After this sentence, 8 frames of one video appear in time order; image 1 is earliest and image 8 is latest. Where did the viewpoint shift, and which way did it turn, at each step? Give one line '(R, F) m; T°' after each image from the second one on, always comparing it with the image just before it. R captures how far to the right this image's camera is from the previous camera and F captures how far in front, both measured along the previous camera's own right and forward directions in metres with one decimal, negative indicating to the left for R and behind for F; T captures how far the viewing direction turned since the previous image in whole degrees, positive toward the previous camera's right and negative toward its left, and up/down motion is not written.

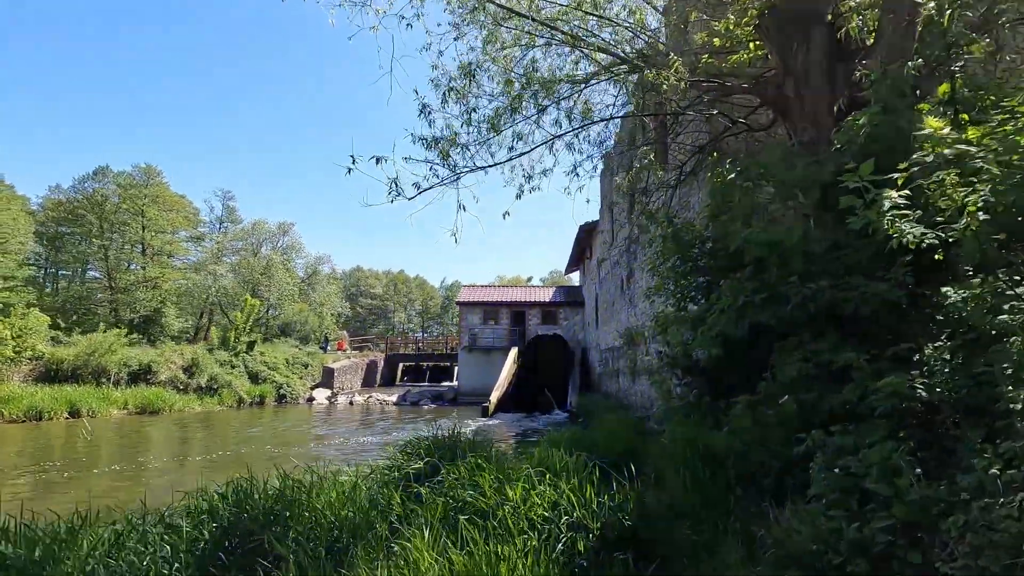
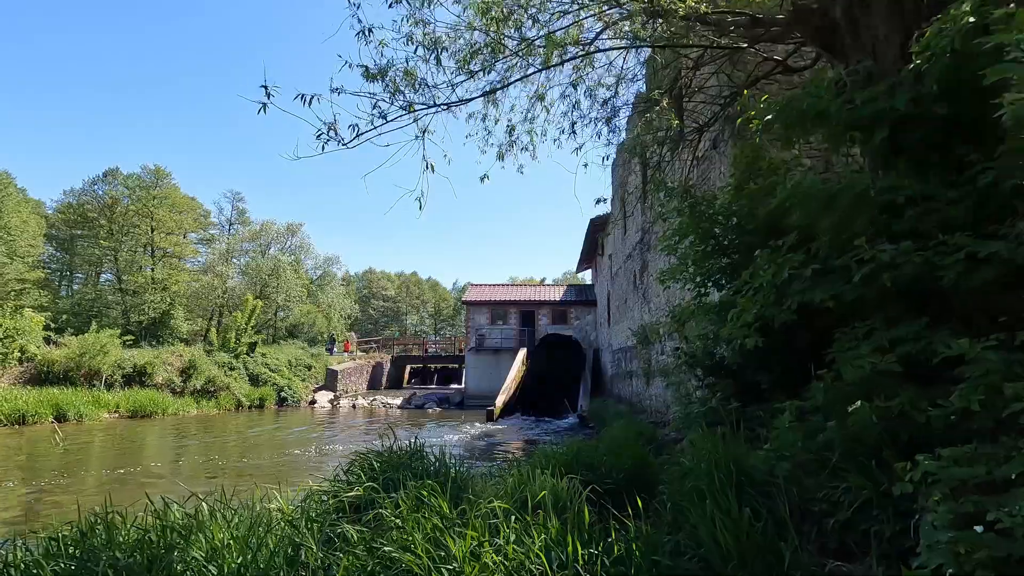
(+0.2, +0.8) m; -2°
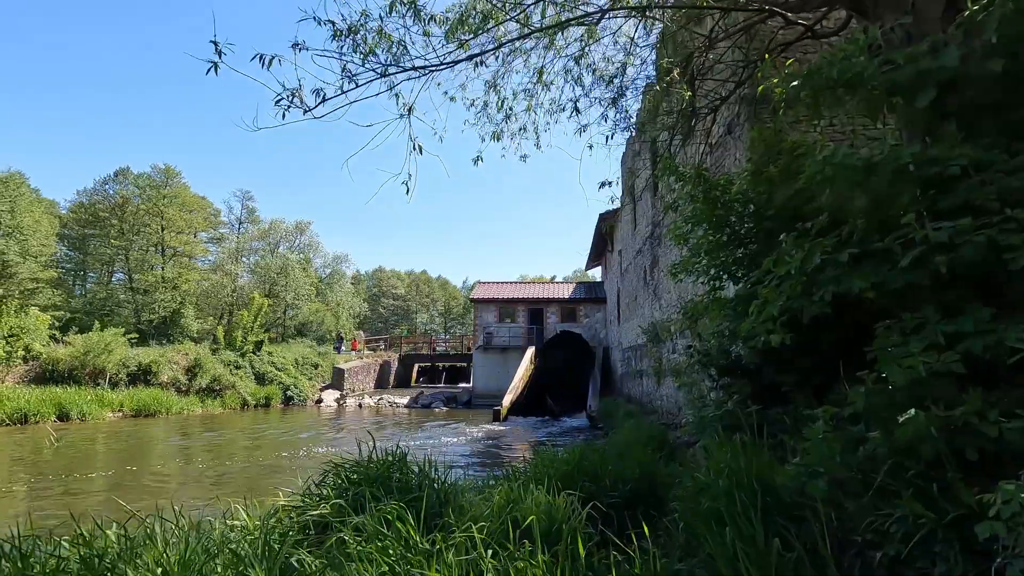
(+0.1, +0.3) m; -1°
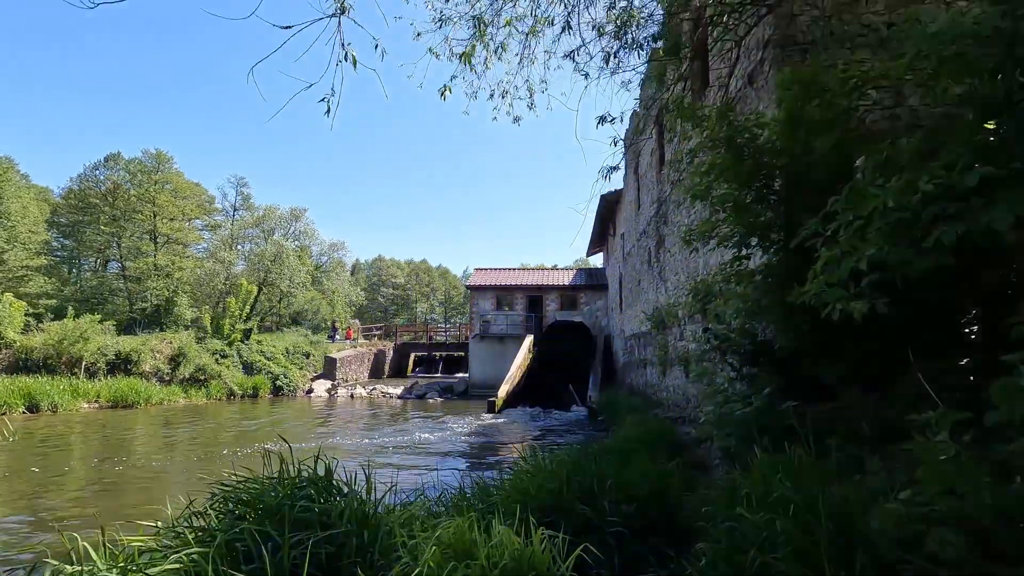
(+0.1, +0.8) m; 0°
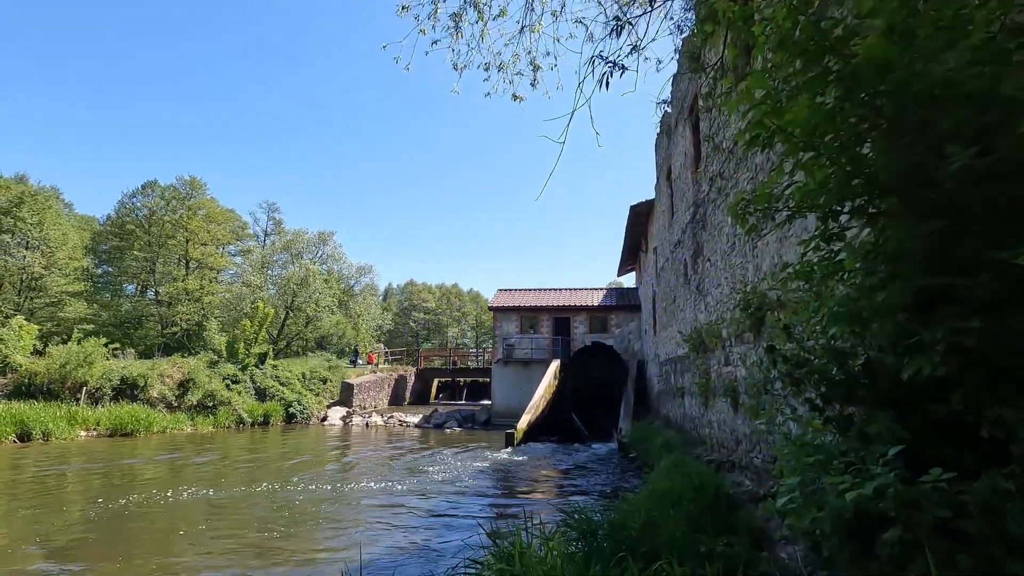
(+0.3, +1.2) m; -4°
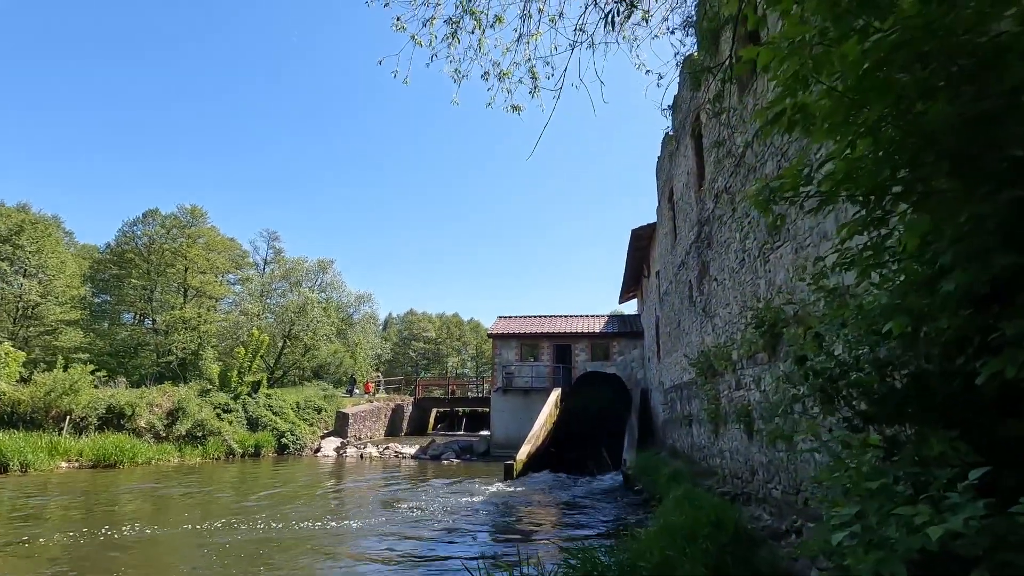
(0.0, +0.3) m; 0°
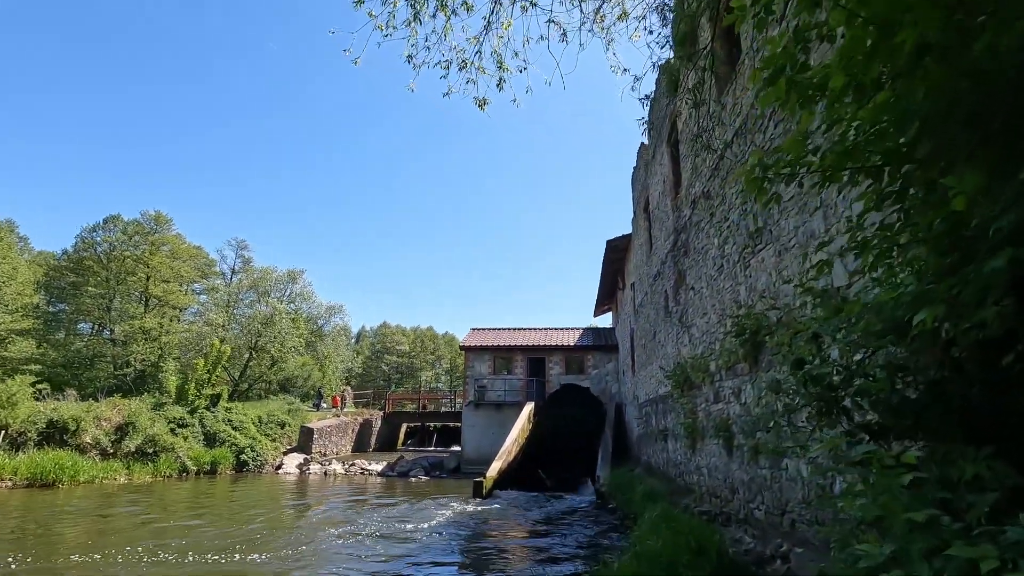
(+0.1, +0.4) m; +3°
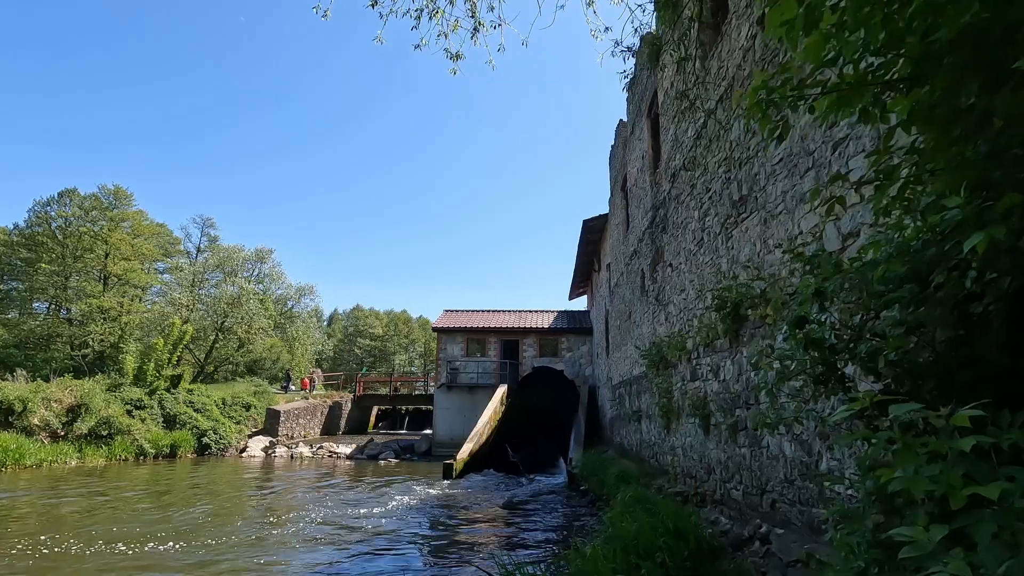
(+0.1, +0.3) m; +3°
